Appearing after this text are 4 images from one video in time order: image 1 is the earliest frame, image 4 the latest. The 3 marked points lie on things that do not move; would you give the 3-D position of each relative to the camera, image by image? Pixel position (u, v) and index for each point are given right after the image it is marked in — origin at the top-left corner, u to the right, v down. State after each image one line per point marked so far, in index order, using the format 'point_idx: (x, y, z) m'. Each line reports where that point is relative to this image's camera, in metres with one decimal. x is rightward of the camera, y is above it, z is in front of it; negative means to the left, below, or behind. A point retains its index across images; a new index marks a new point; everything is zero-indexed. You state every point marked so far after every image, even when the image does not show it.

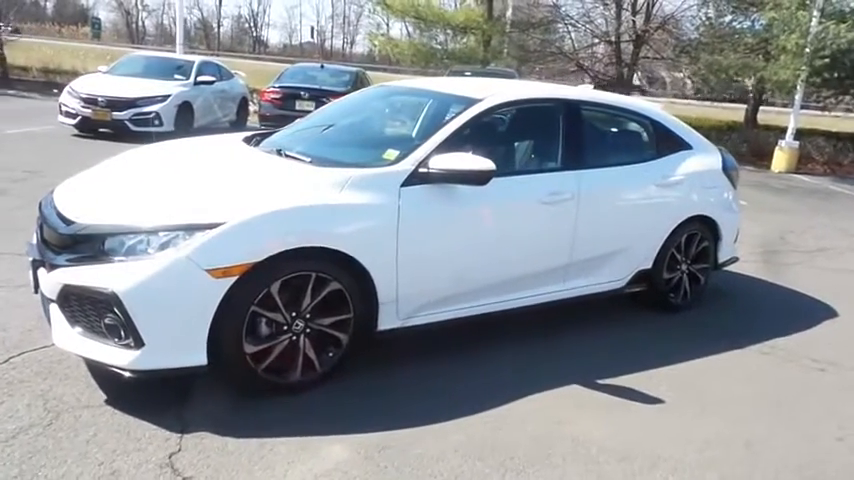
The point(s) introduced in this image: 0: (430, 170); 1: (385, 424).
0: (0.0, +0.5, +4.5) m
1: (-0.3, -1.2, +3.8) m
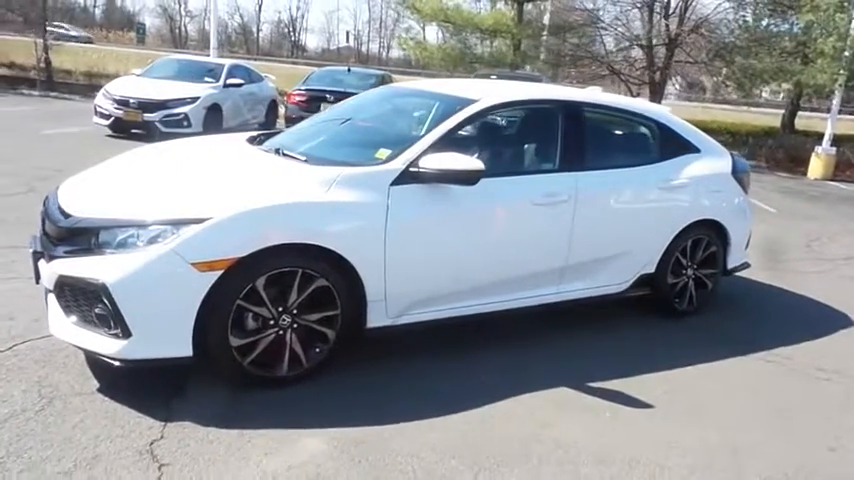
0: (-0.1, +0.5, +4.5) m
1: (-0.4, -1.1, +3.8) m
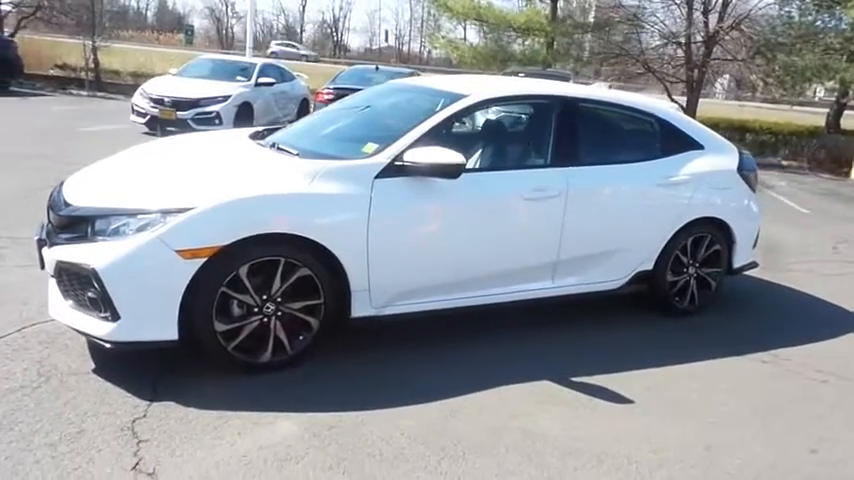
0: (-0.2, +0.6, +4.6) m
1: (-0.6, -1.1, +4.0) m
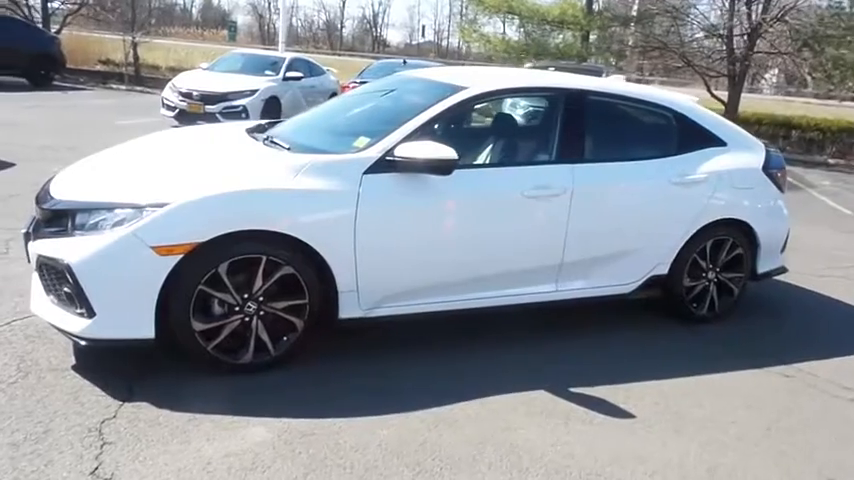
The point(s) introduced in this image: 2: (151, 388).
0: (-0.2, +0.6, +4.4) m
1: (-0.7, -1.1, +3.8) m
2: (-1.8, -1.0, +3.9) m
